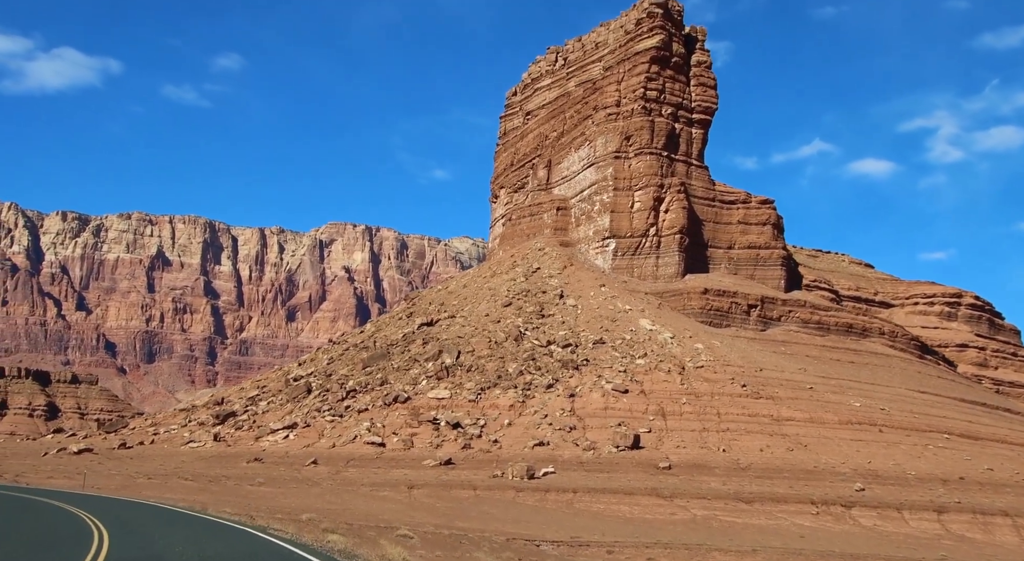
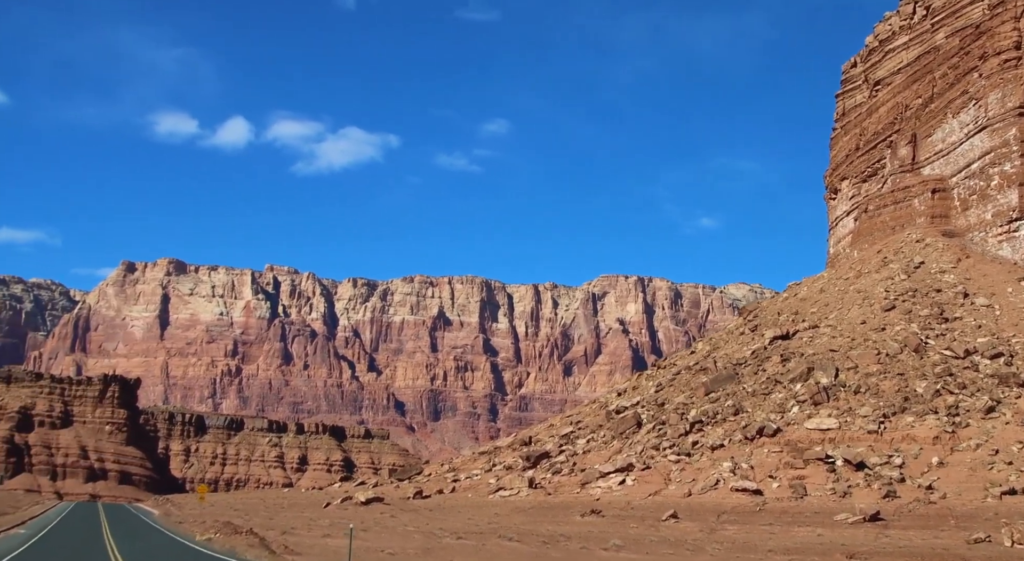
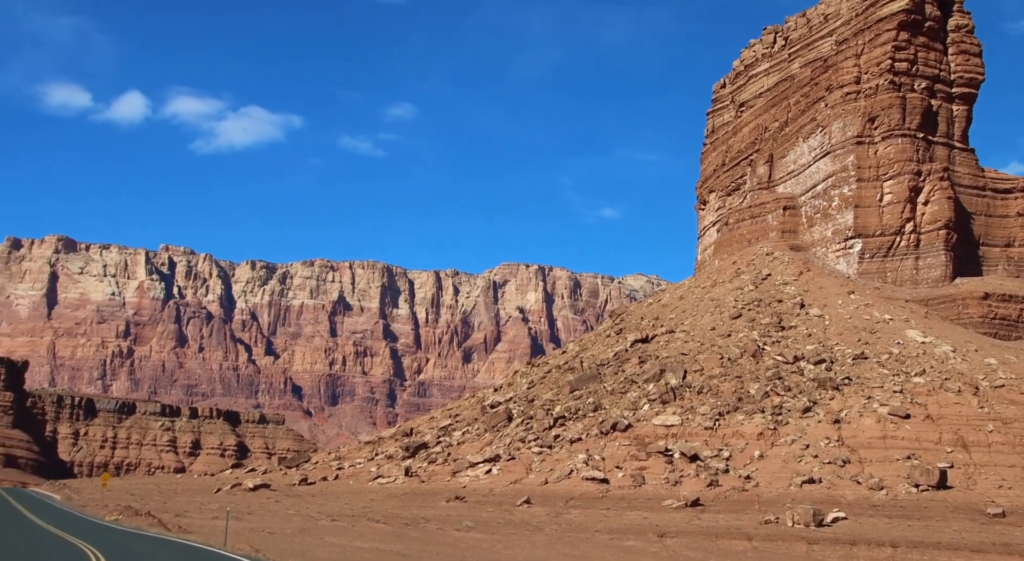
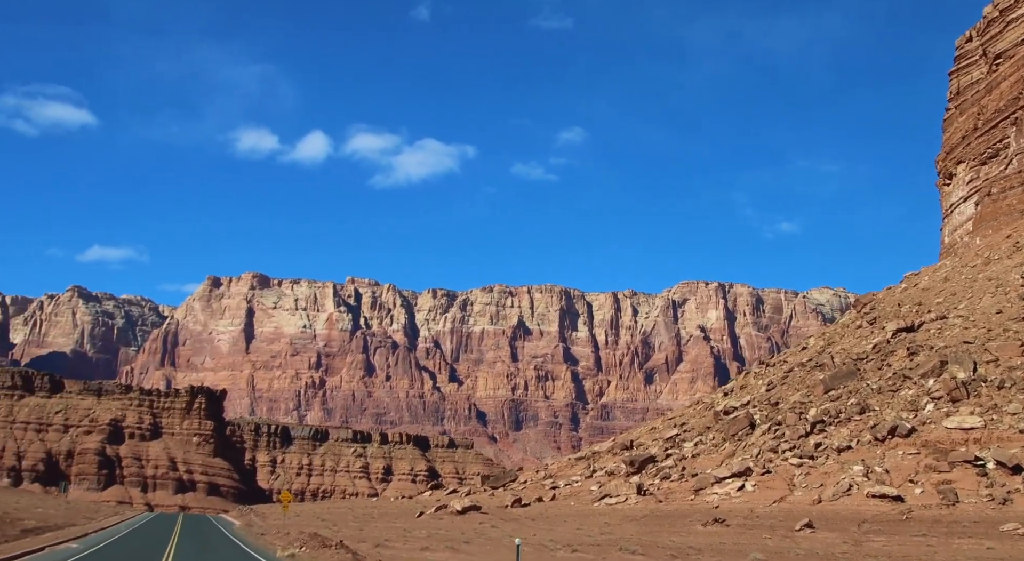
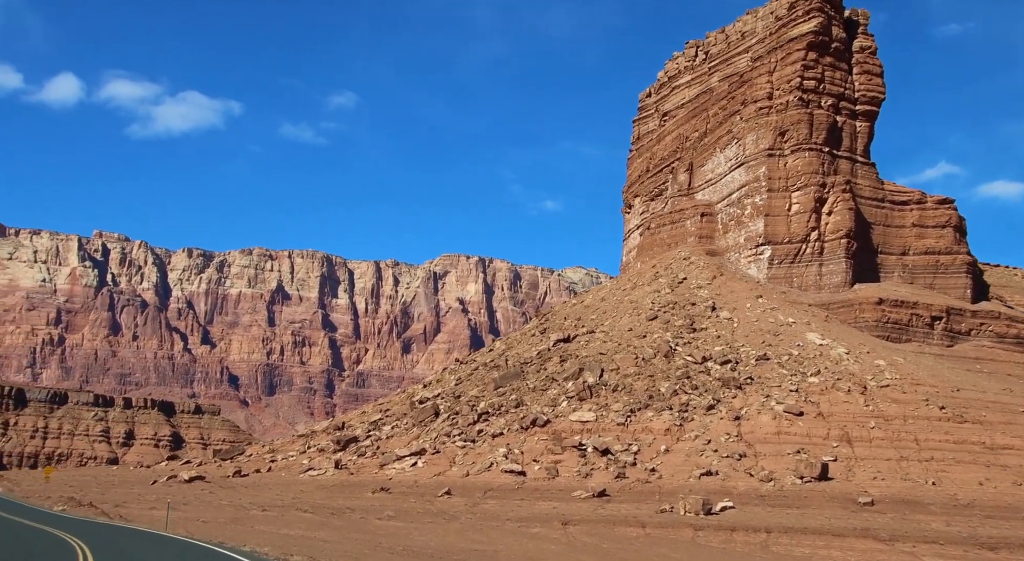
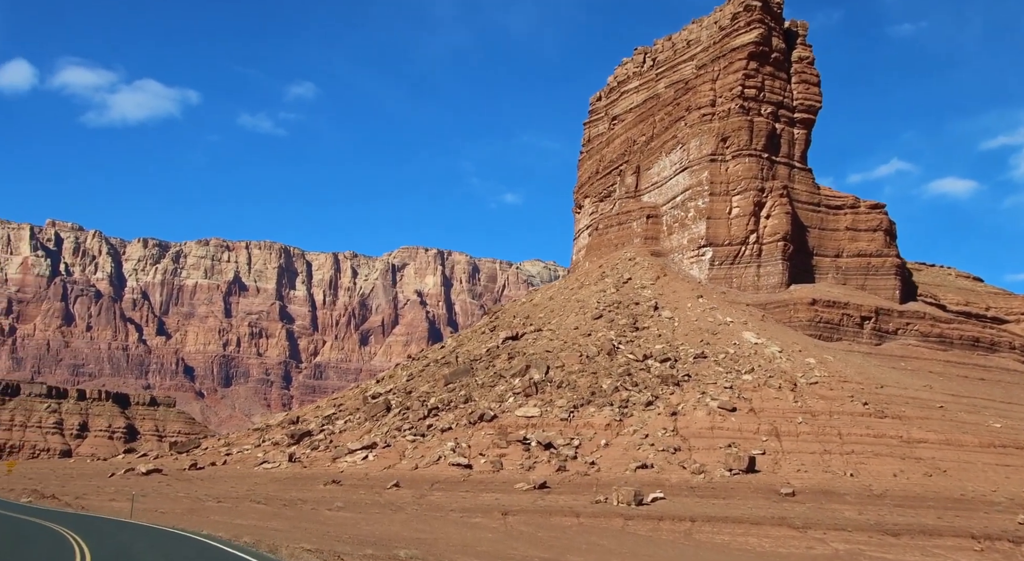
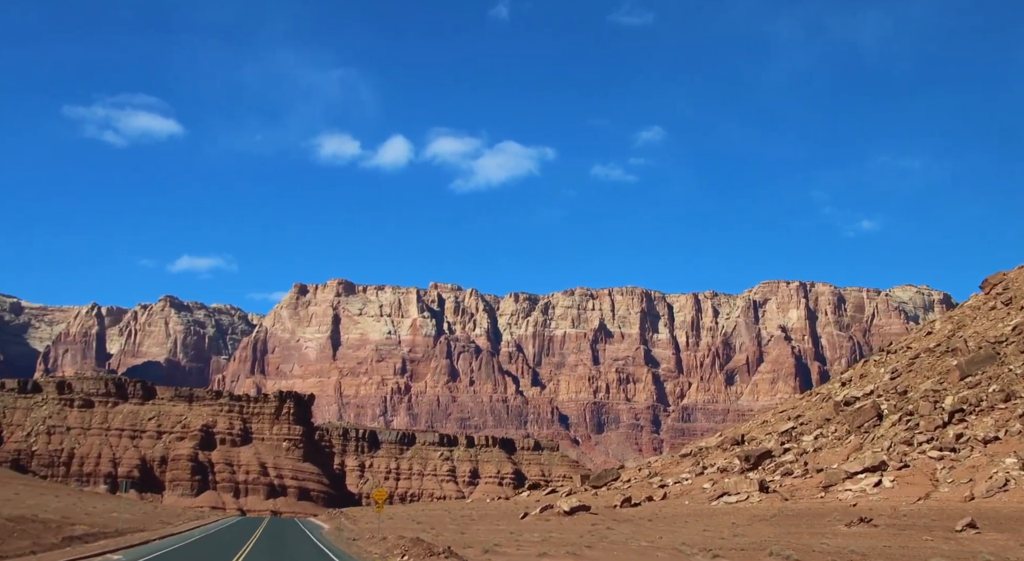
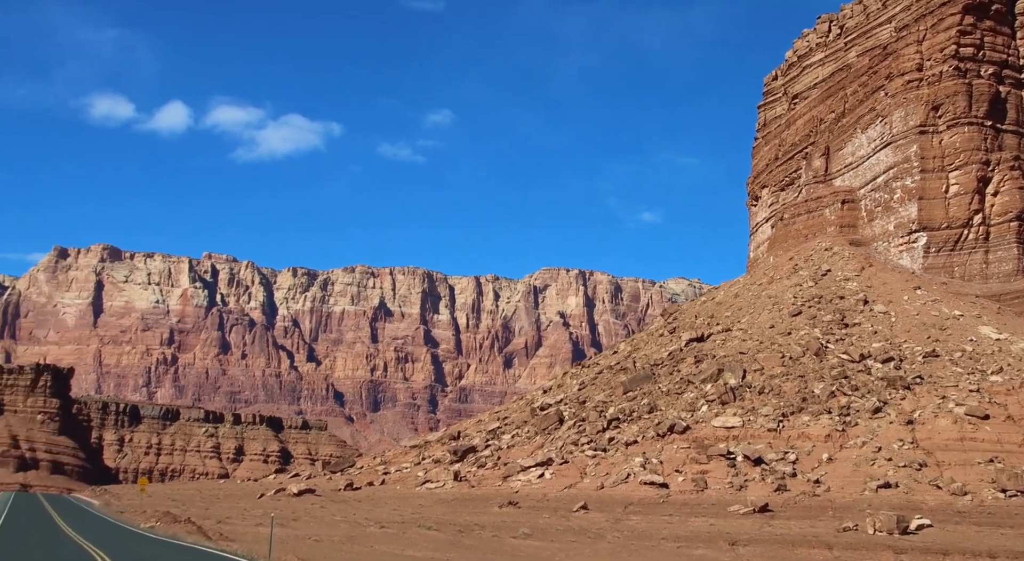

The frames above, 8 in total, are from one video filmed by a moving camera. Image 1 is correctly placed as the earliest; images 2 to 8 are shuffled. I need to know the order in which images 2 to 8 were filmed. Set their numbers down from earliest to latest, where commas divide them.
6, 5, 3, 8, 2, 4, 7
